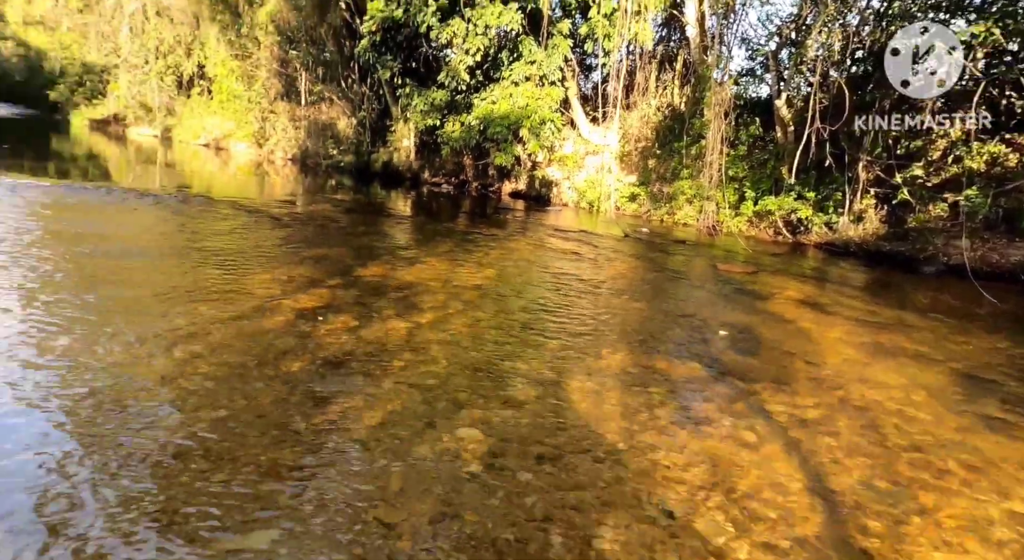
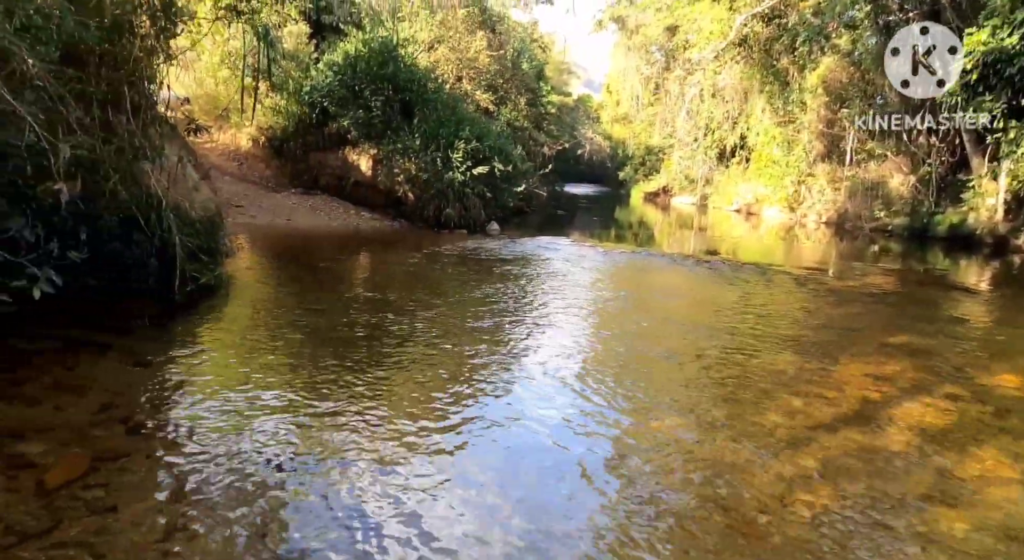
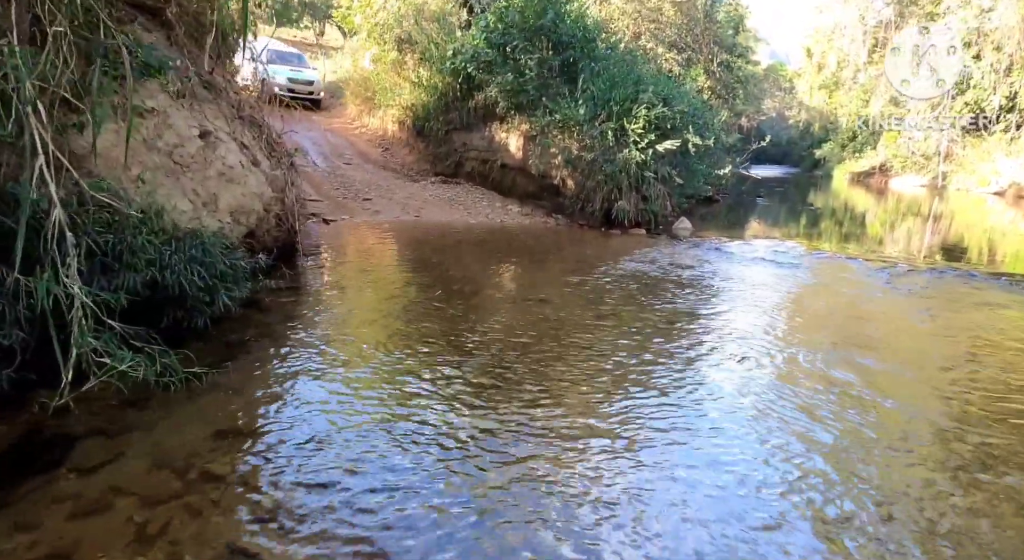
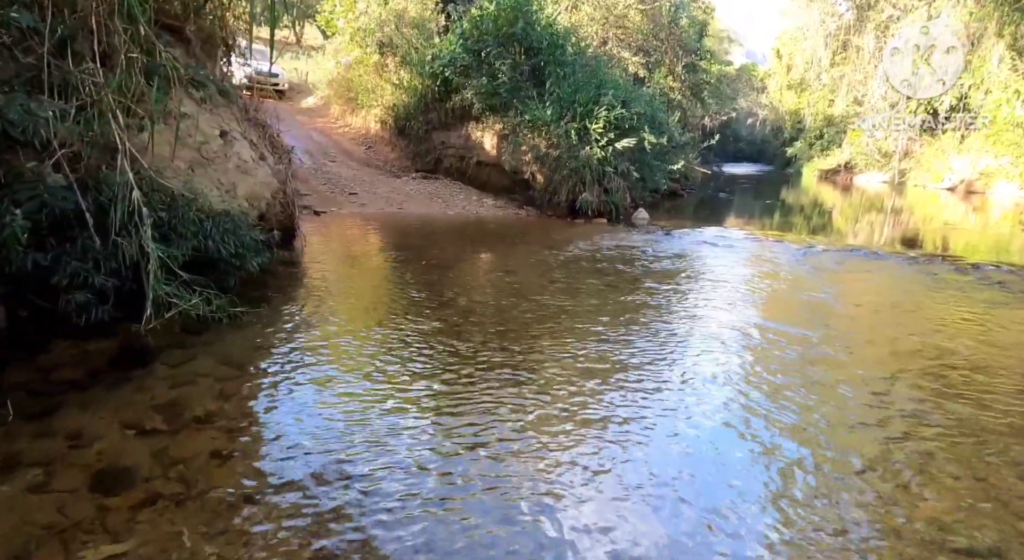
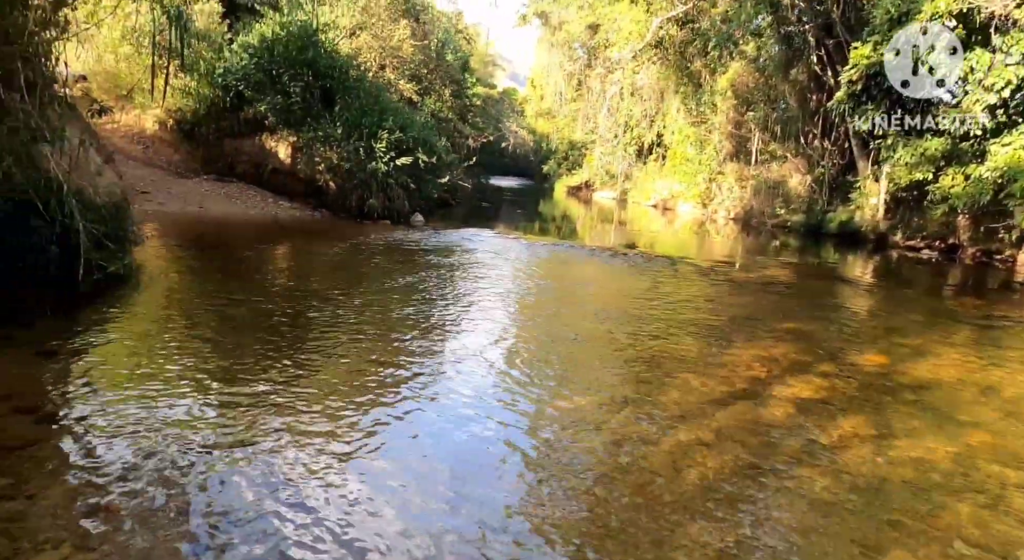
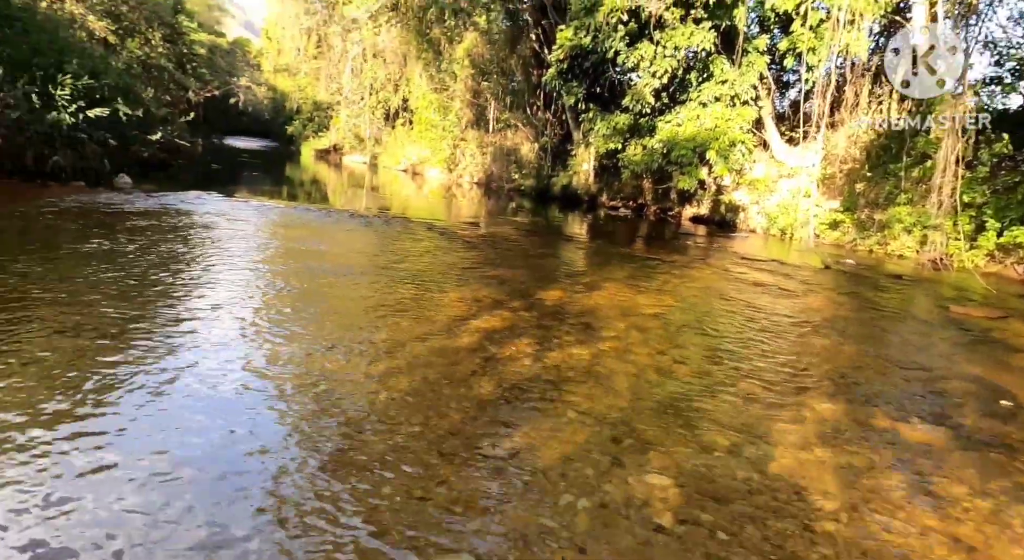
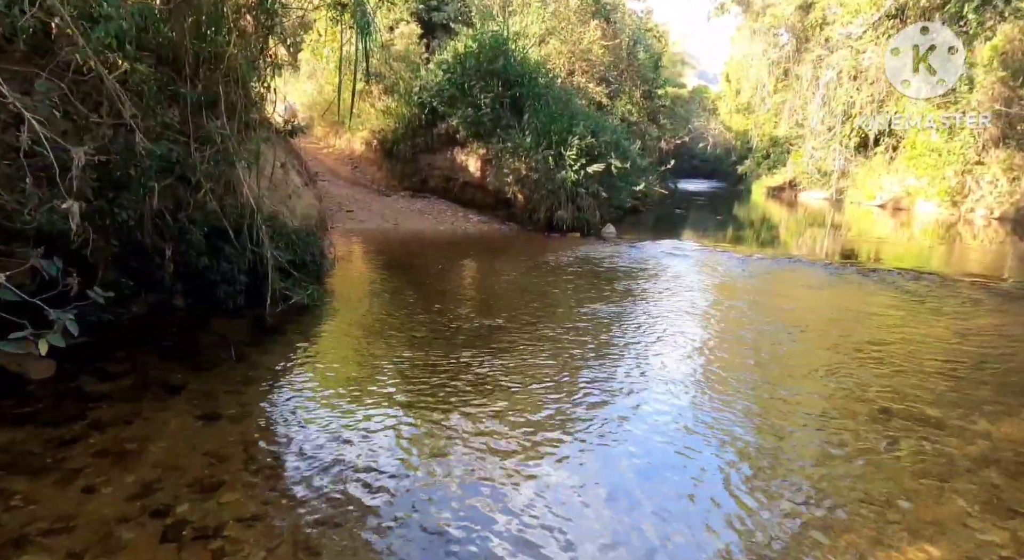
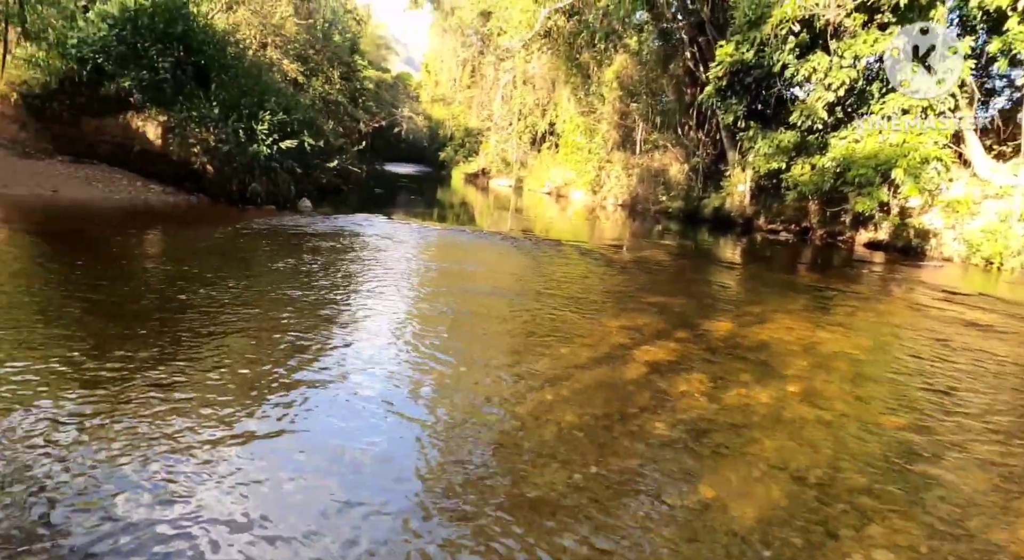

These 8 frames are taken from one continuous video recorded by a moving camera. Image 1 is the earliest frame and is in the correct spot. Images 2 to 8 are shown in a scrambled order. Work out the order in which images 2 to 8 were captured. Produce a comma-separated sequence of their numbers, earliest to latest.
6, 8, 5, 2, 7, 4, 3
